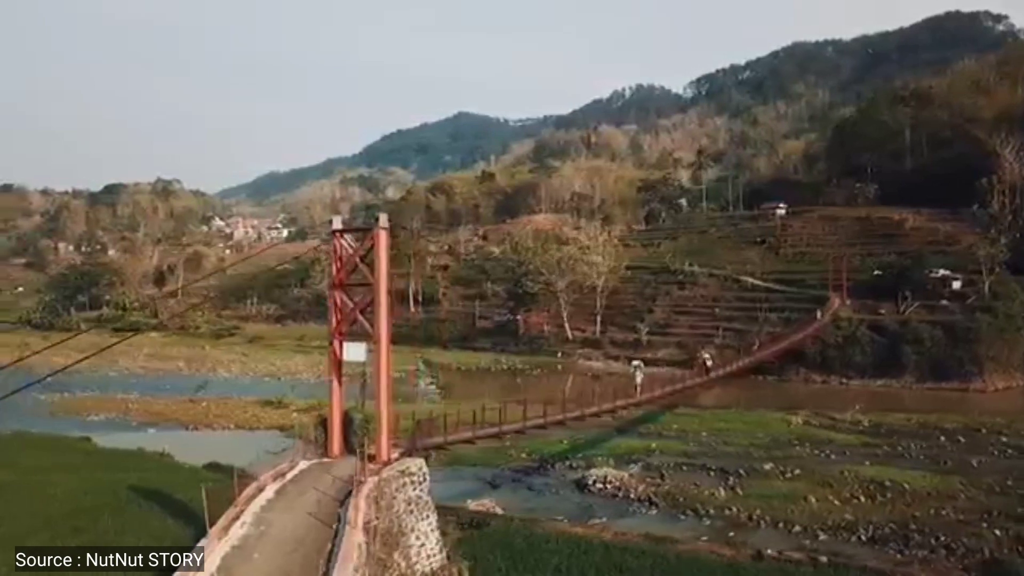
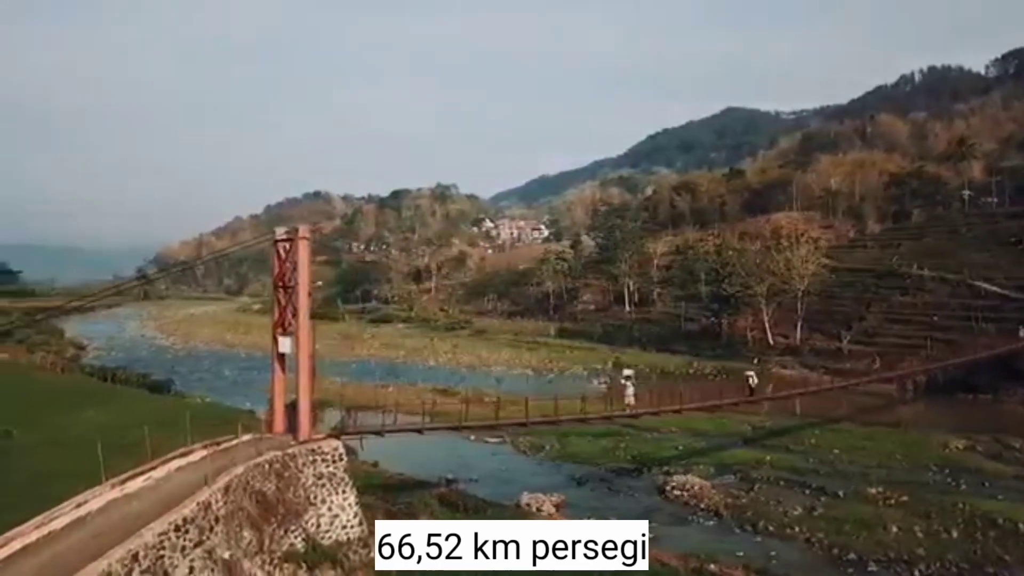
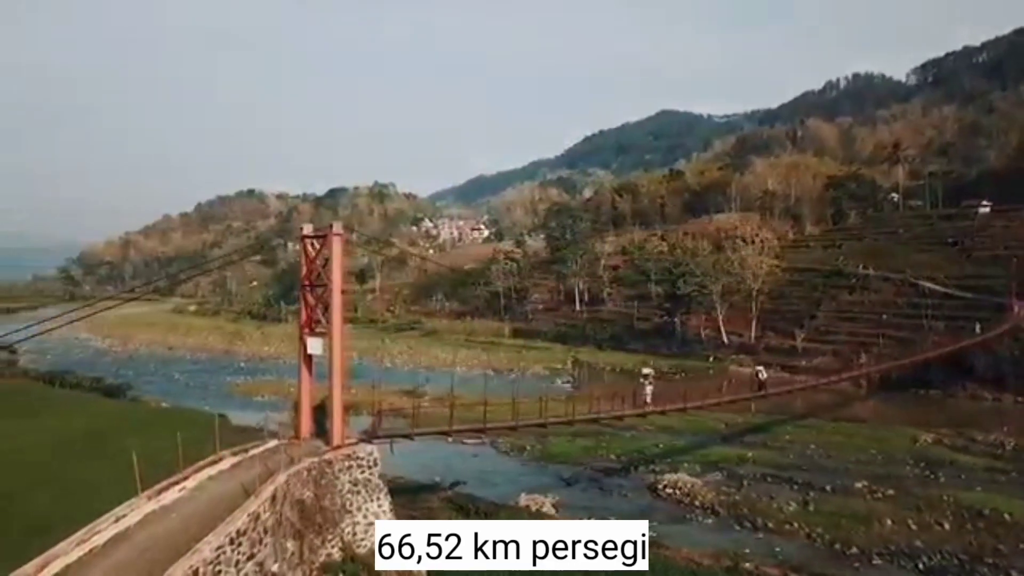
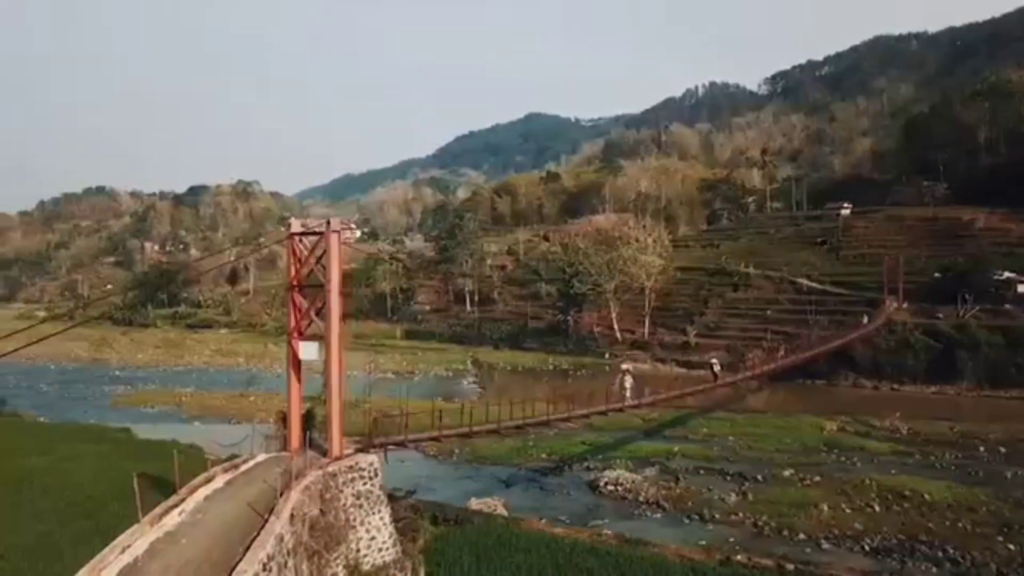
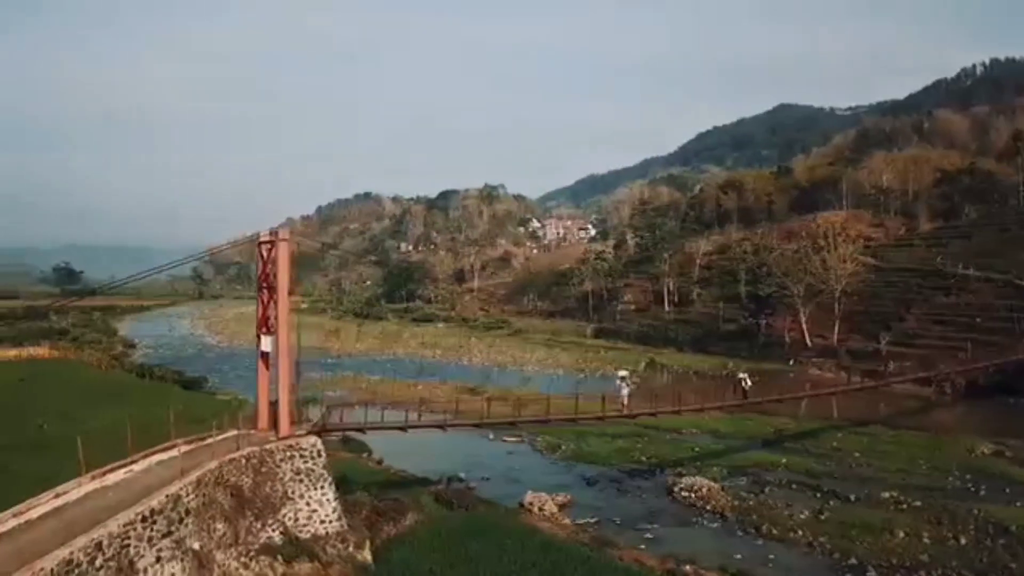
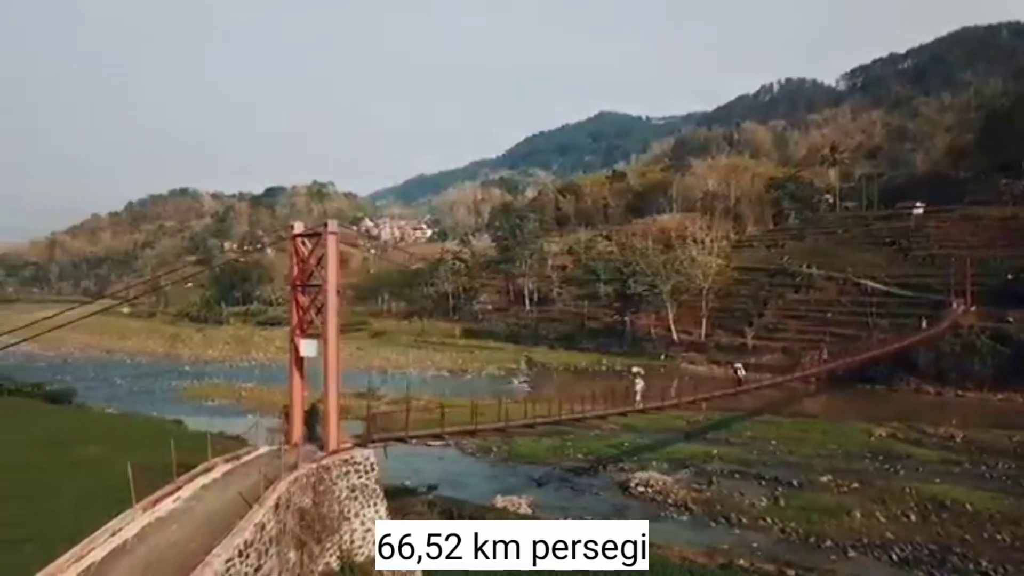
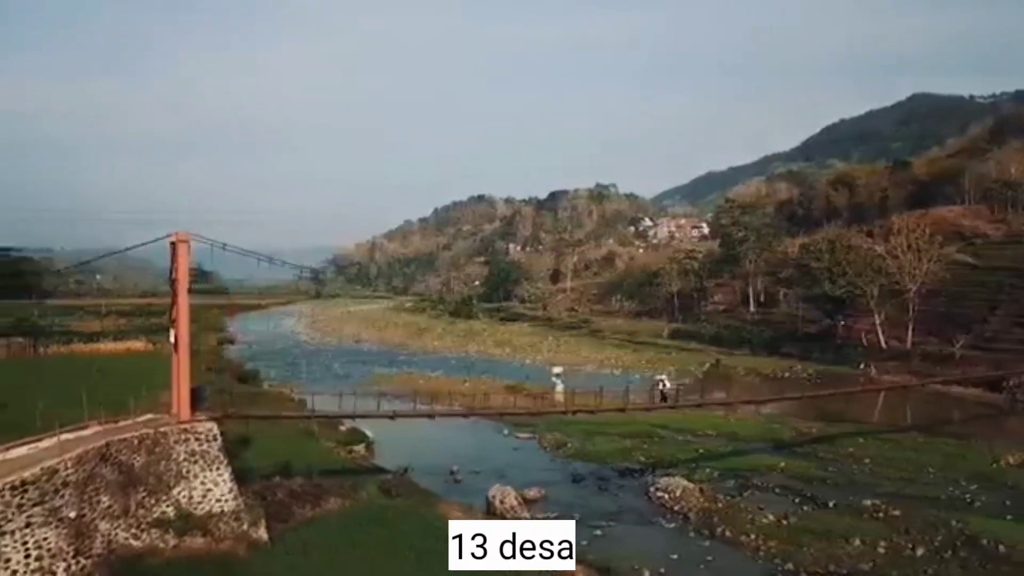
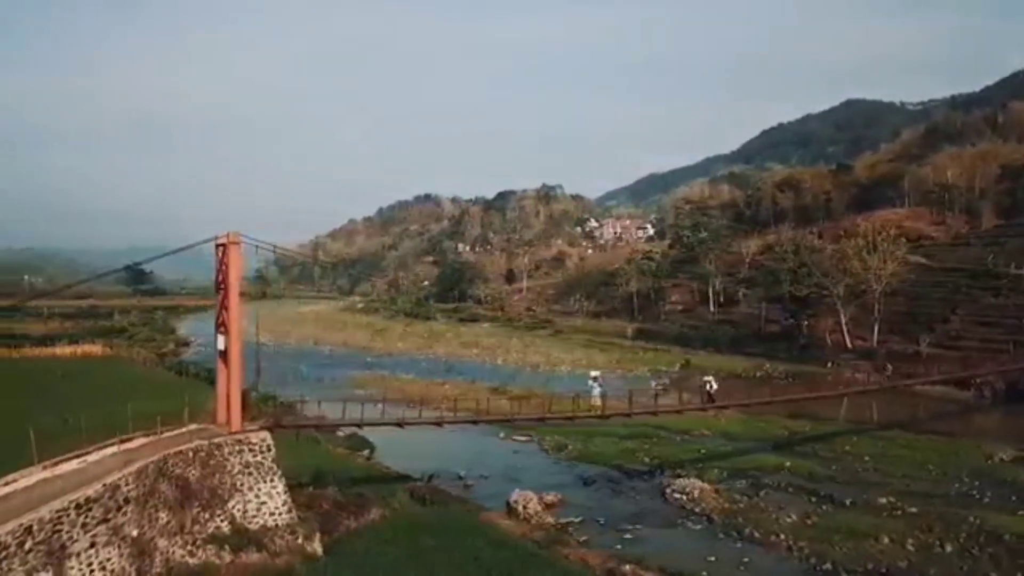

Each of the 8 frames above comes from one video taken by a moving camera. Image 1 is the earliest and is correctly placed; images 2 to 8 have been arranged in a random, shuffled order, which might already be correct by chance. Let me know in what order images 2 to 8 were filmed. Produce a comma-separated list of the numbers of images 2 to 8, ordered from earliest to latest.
4, 6, 3, 2, 5, 8, 7
